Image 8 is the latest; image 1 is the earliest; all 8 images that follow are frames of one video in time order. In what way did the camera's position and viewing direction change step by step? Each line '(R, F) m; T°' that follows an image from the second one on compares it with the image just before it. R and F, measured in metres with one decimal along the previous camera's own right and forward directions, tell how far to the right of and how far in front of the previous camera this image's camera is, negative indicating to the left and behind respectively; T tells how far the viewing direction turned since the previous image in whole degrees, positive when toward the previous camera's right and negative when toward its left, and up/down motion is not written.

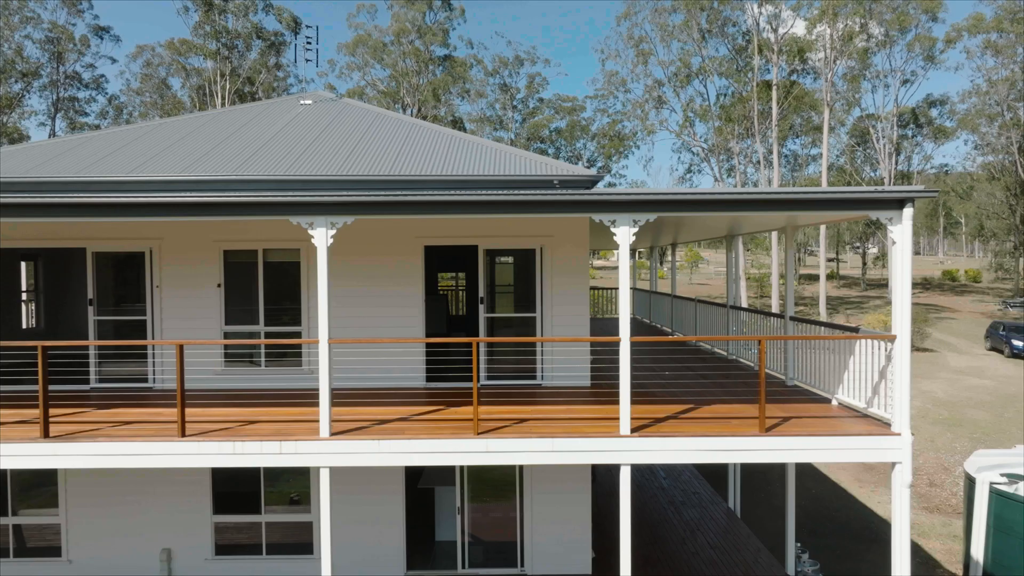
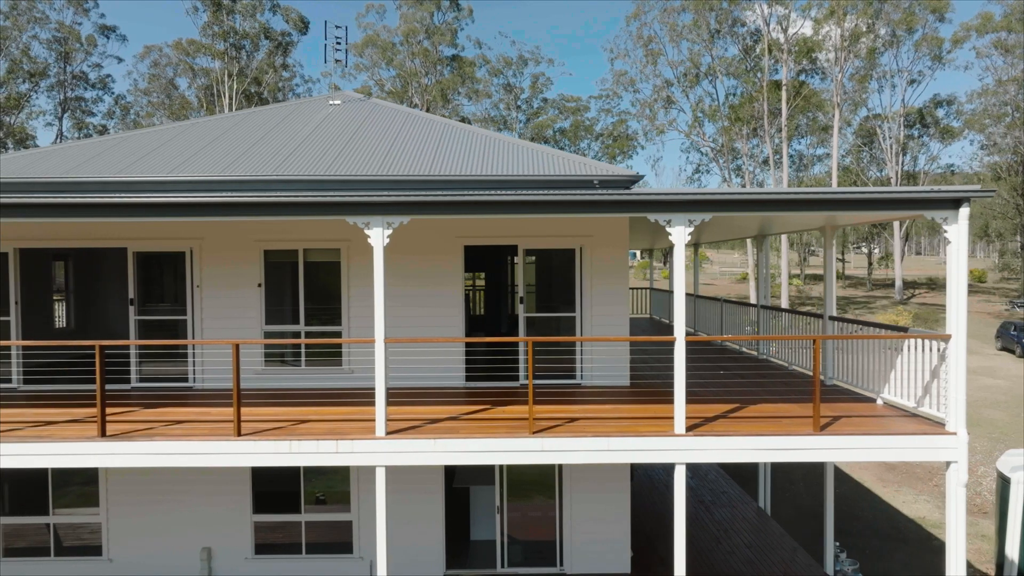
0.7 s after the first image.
(-0.8, 0.0) m; 0°
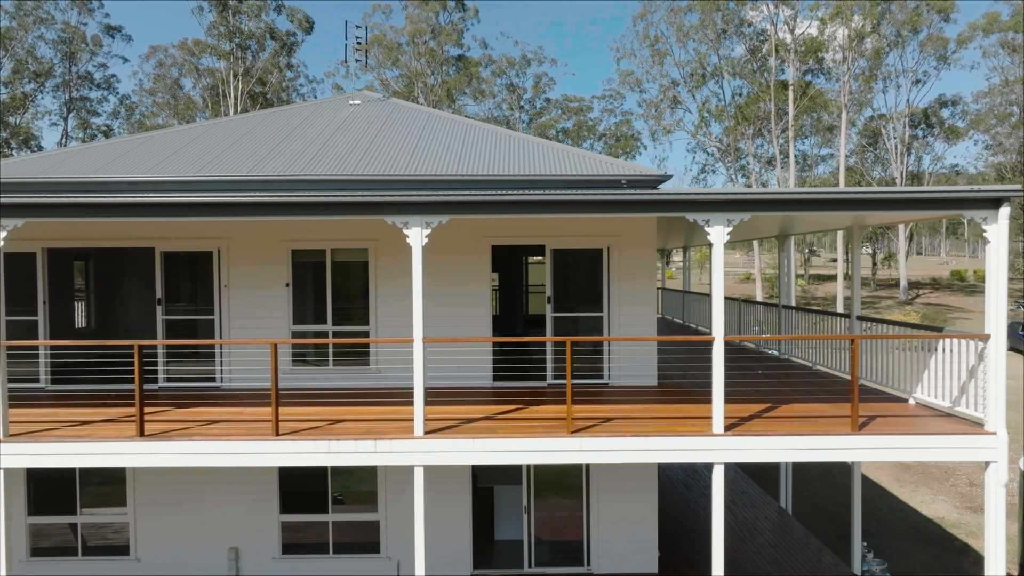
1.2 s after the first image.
(-0.5, 0.0) m; 0°
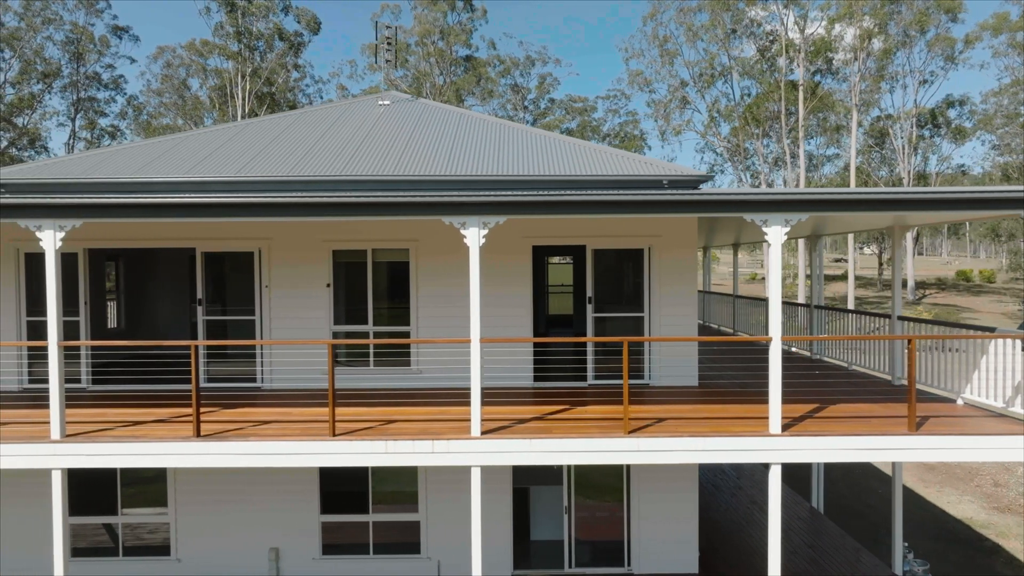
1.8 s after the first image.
(-0.8, 0.0) m; 0°
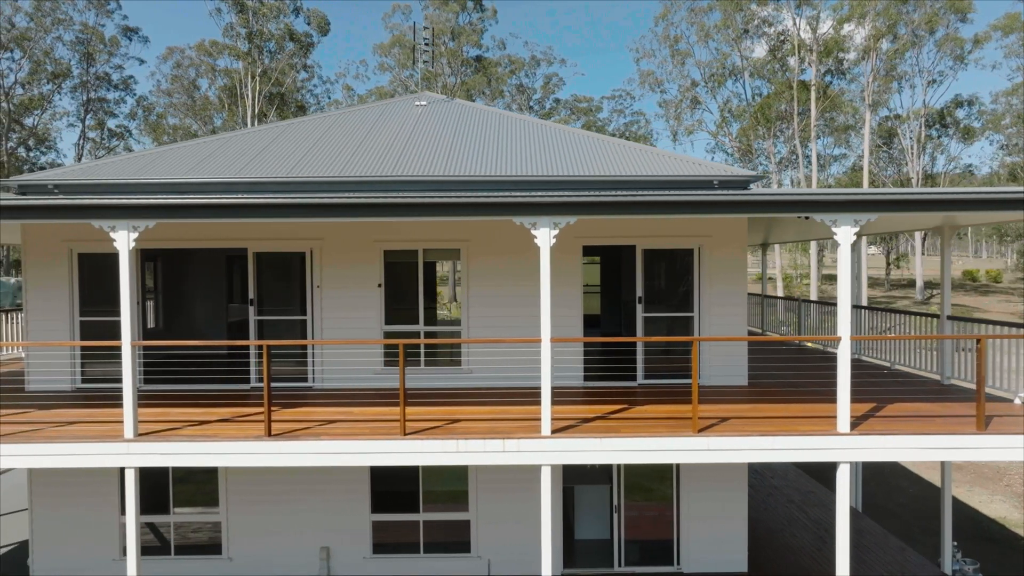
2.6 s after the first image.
(-1.0, 0.0) m; 0°
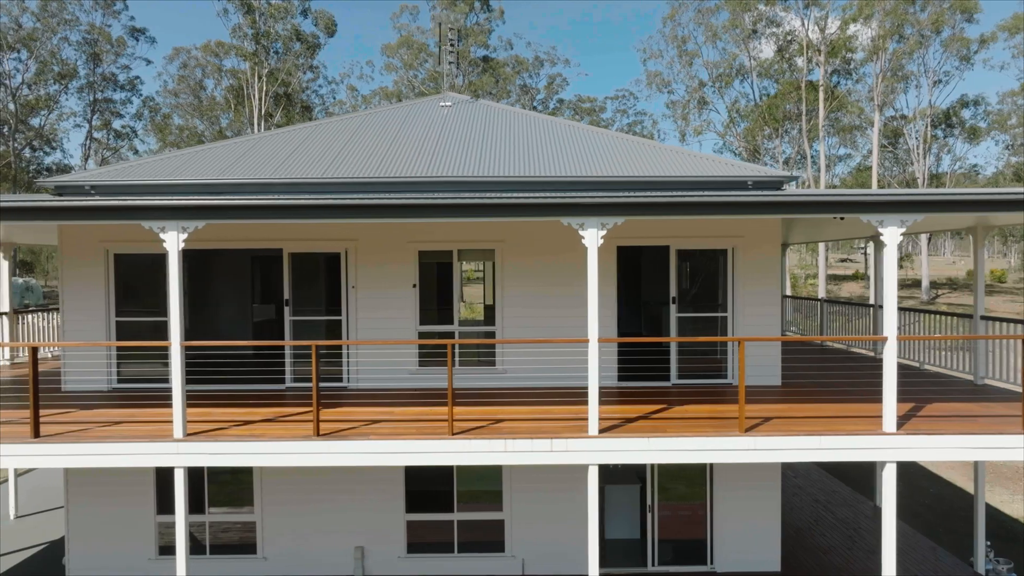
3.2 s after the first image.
(-0.7, 0.0) m; 0°
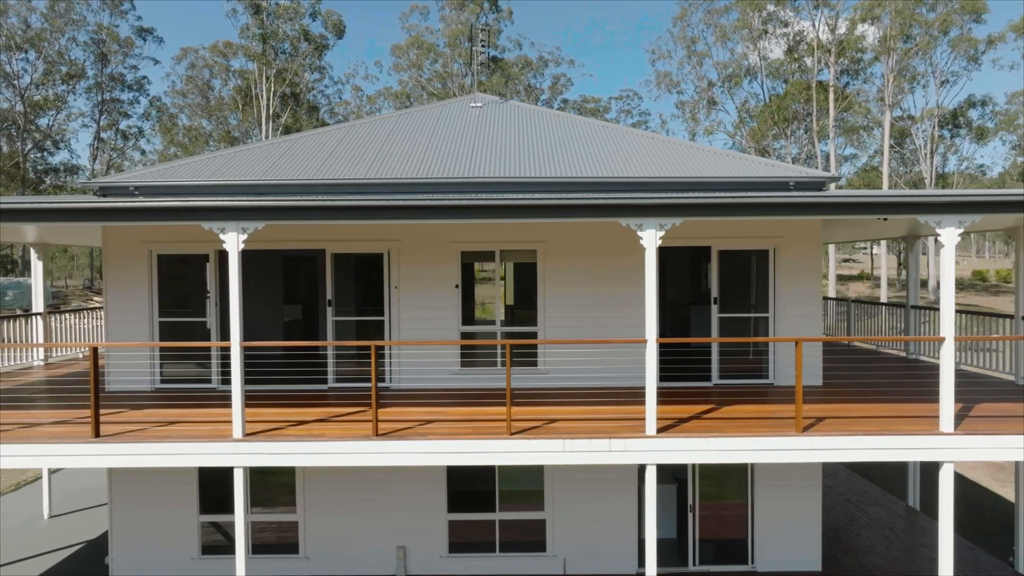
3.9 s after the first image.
(-0.8, 0.0) m; 0°
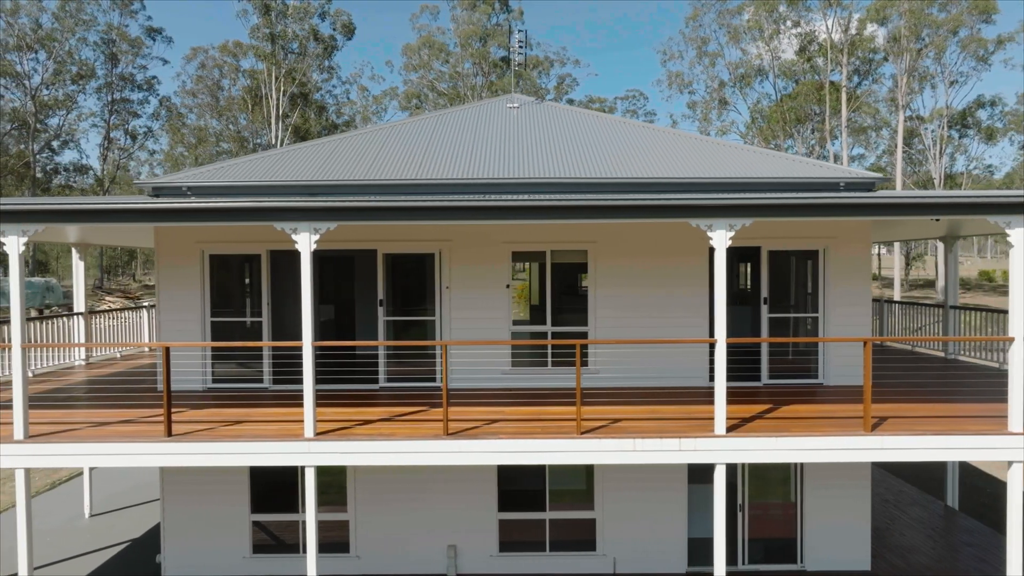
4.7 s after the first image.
(-1.0, 0.0) m; 0°
